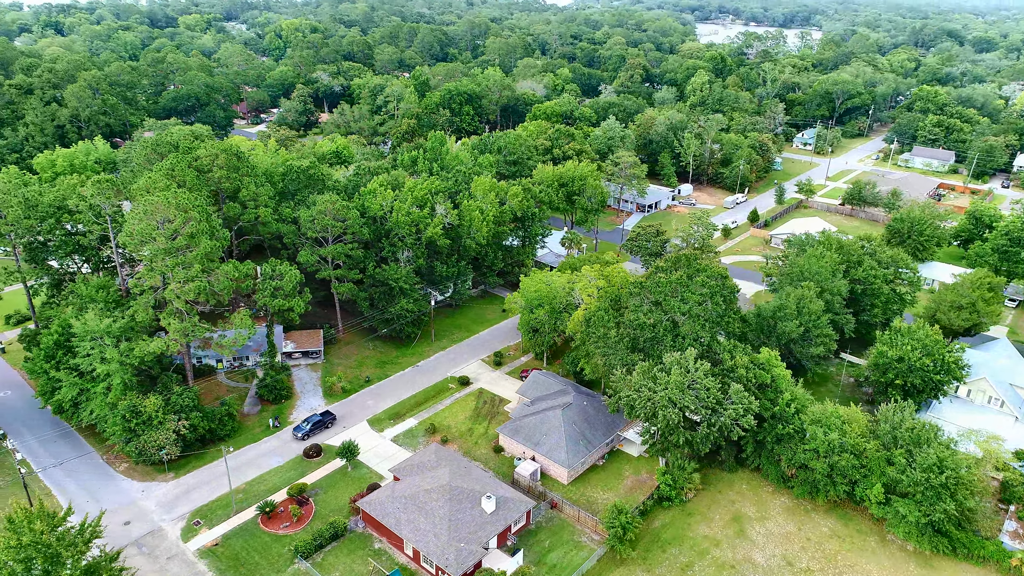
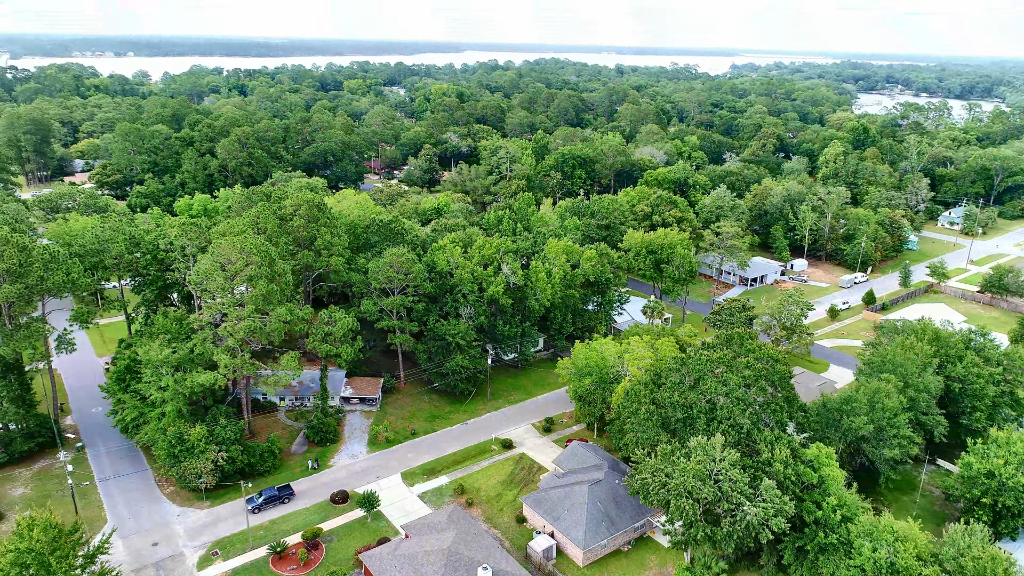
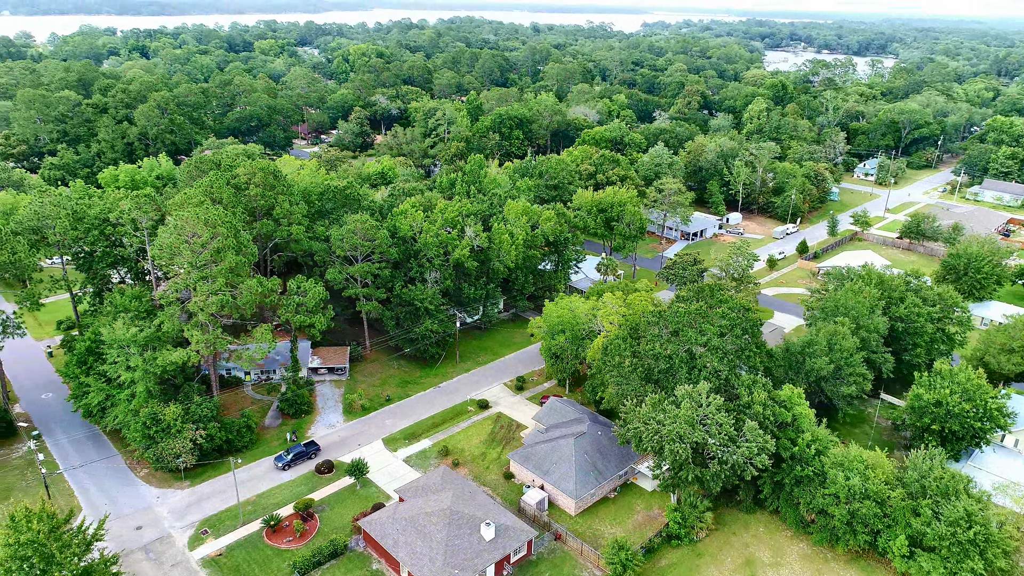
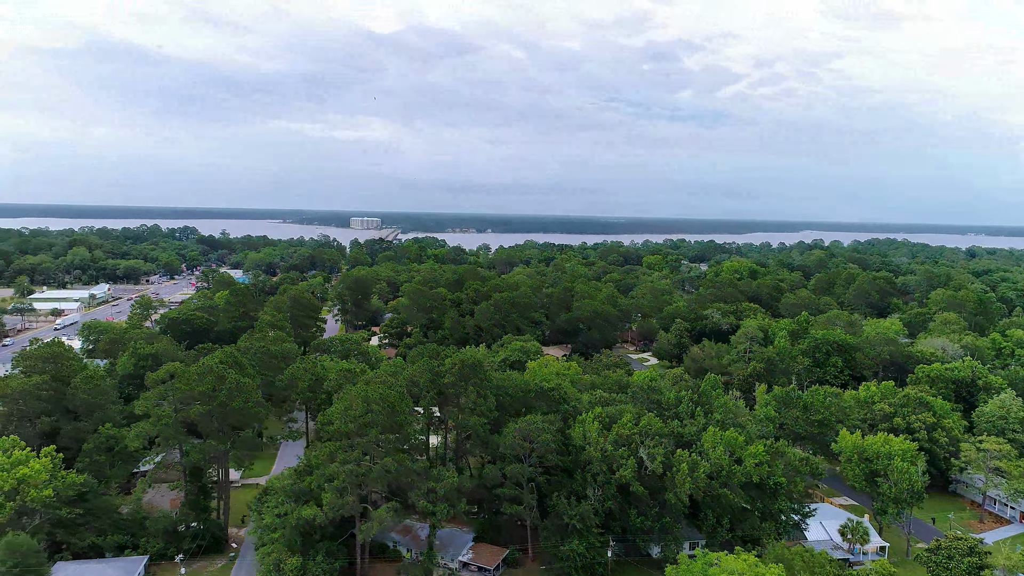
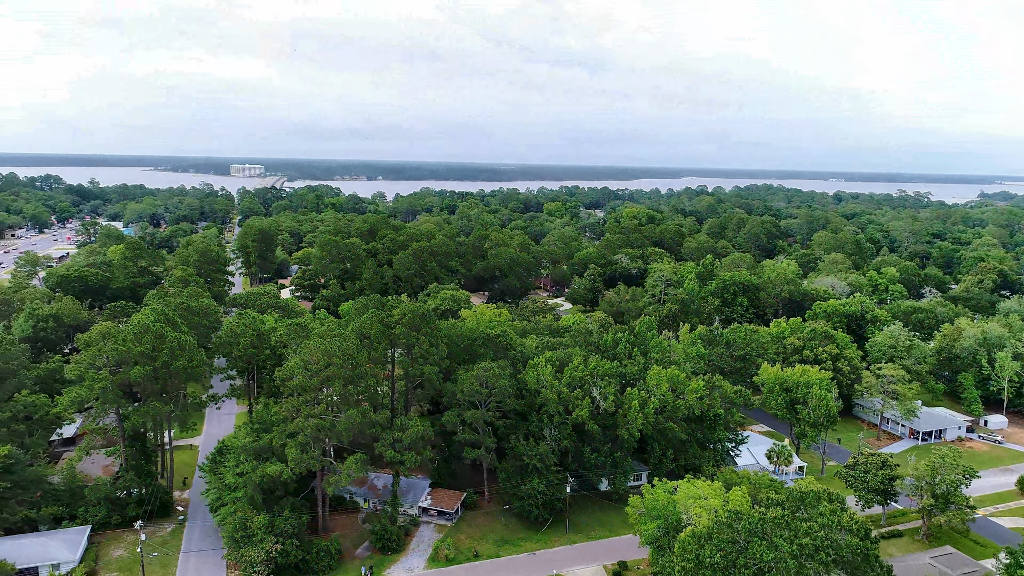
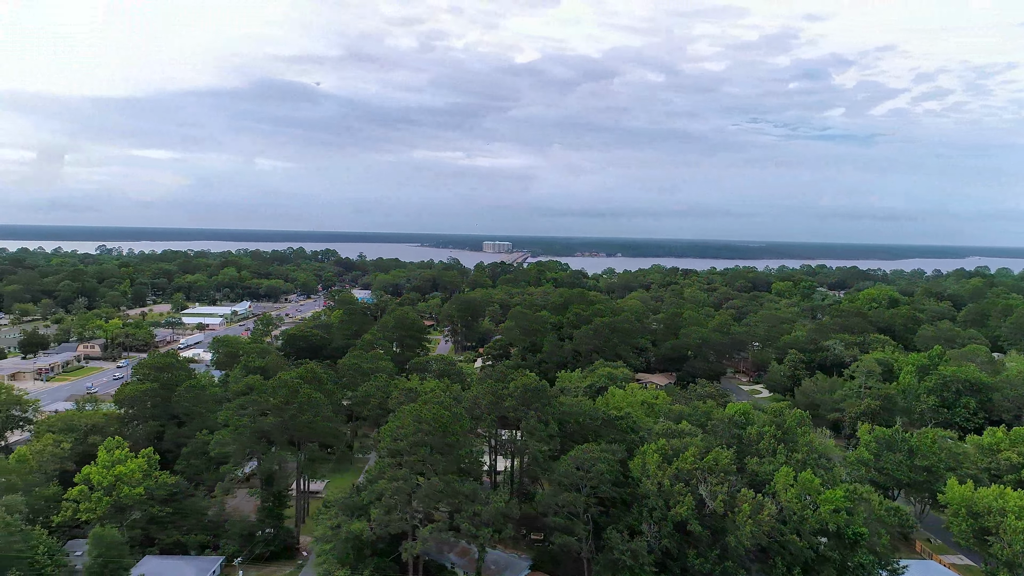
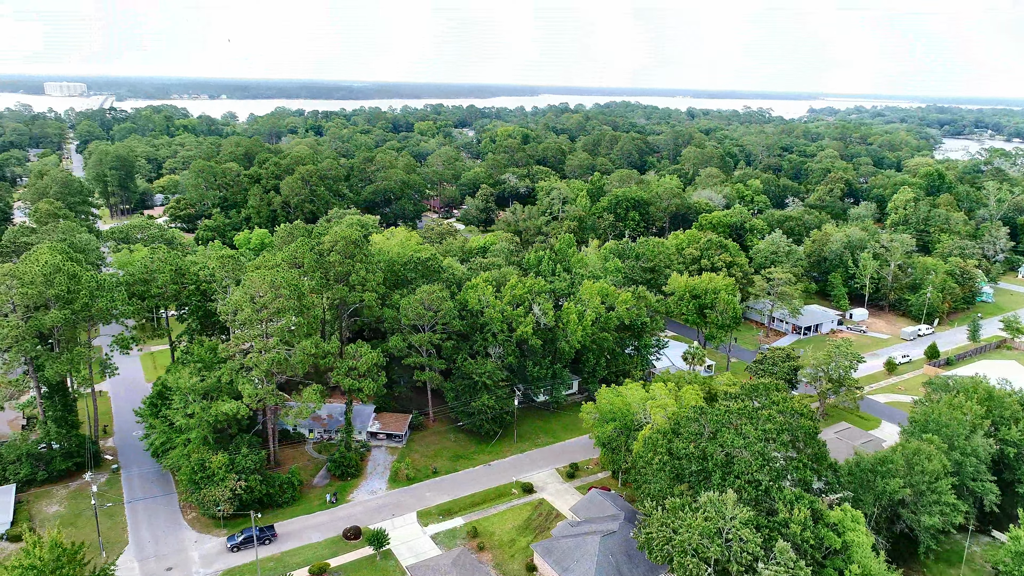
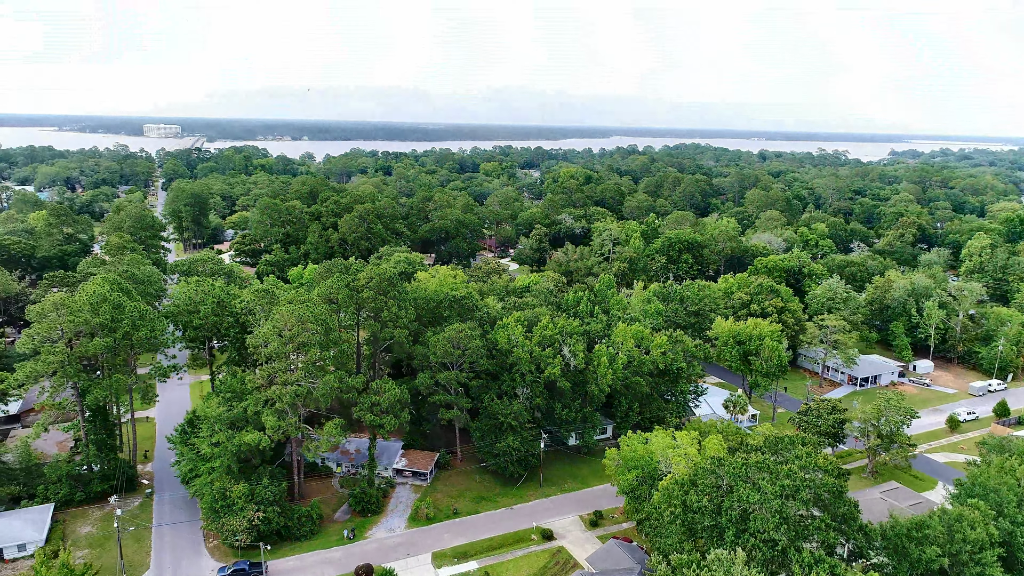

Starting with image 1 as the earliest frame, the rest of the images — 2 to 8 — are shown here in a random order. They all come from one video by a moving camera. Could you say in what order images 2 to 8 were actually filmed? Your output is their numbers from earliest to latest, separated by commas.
3, 2, 7, 8, 5, 4, 6
